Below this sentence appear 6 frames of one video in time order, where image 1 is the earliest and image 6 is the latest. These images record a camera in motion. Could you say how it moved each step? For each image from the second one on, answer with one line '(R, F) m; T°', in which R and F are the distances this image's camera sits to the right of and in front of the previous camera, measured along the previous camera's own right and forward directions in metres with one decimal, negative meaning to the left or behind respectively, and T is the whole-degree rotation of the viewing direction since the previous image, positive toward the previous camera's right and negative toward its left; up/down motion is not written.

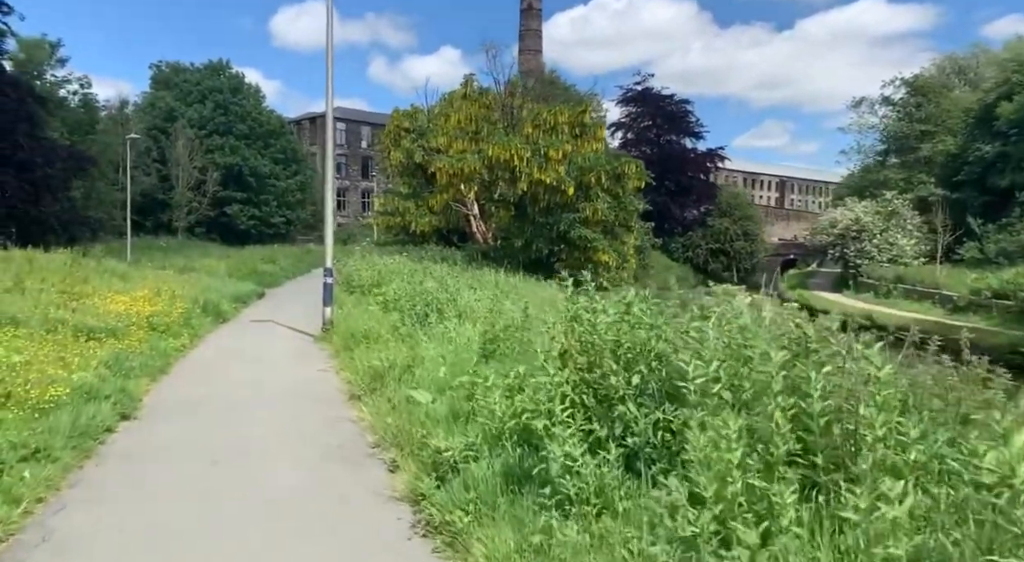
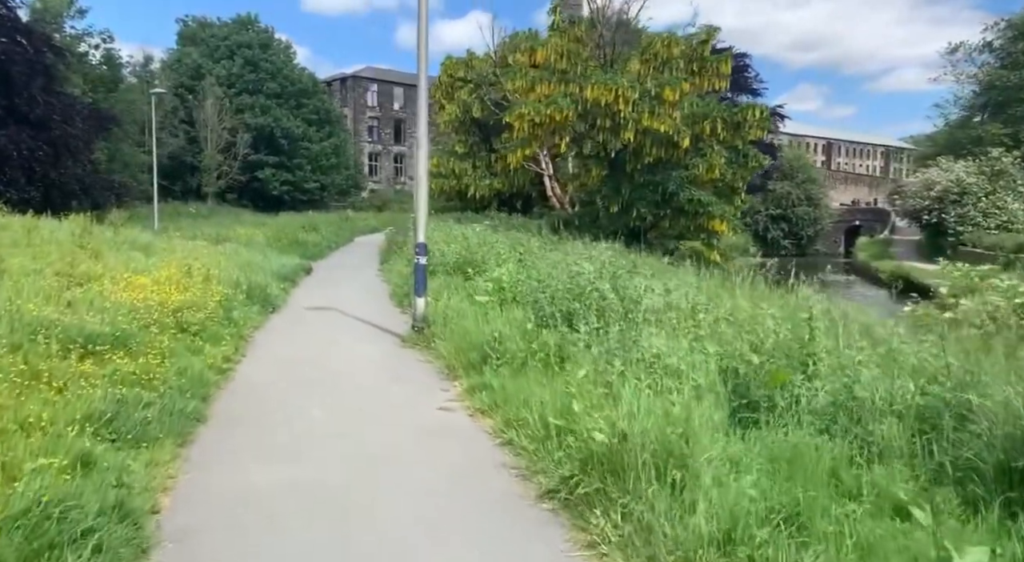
(-1.9, +4.1) m; -2°
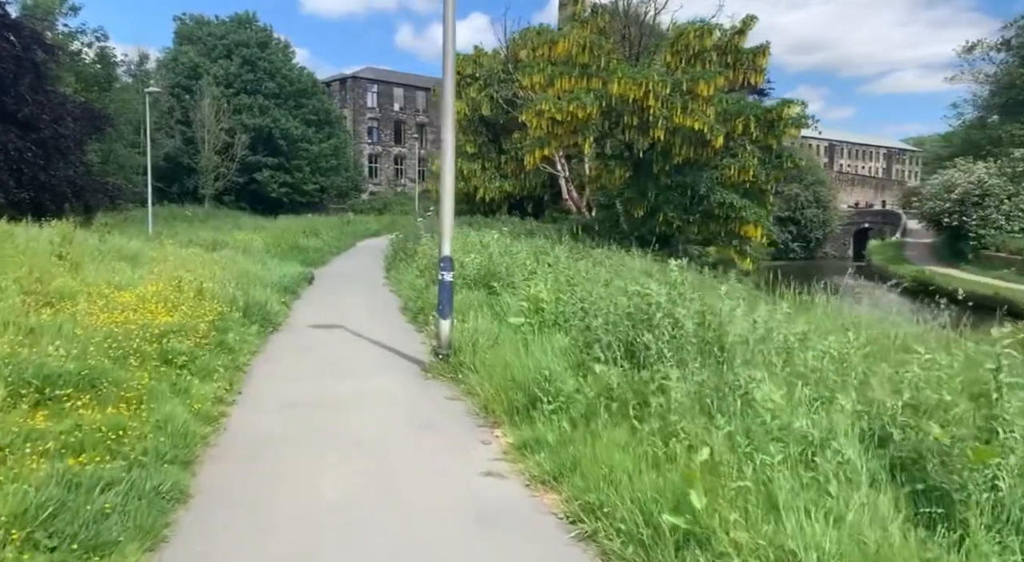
(-0.5, +1.5) m; 0°
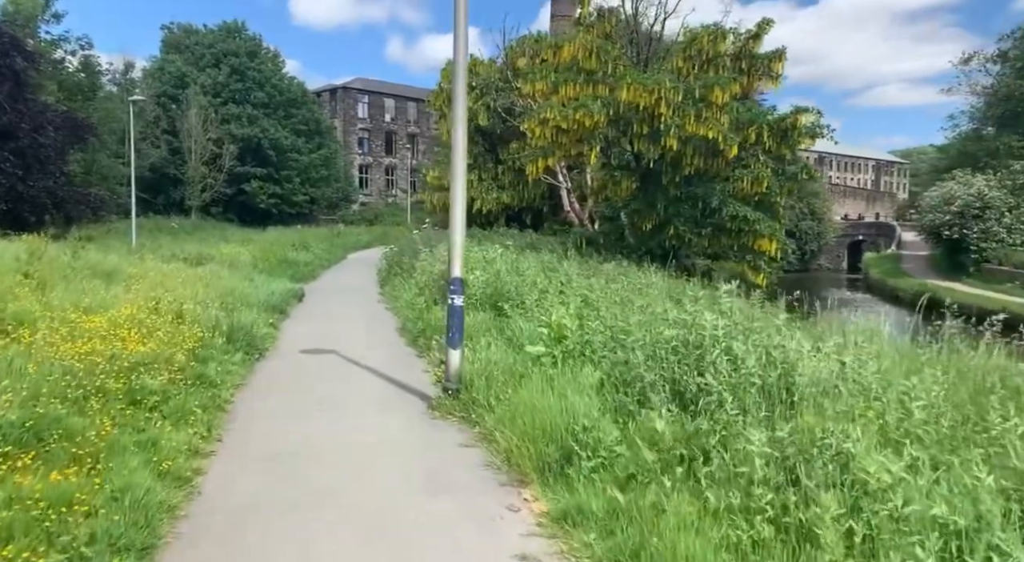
(-0.3, +1.0) m; +1°
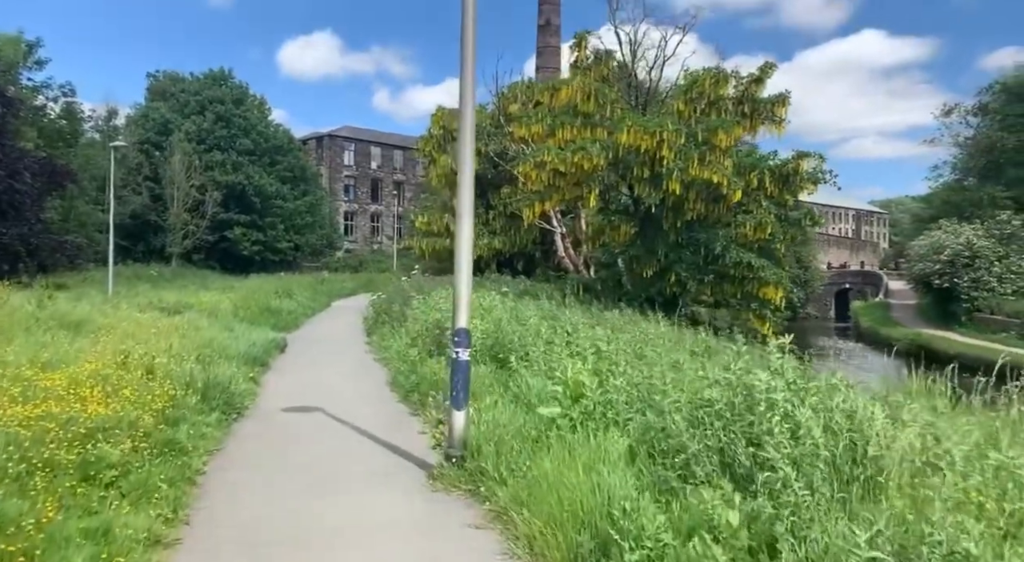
(-0.3, +0.8) m; +1°
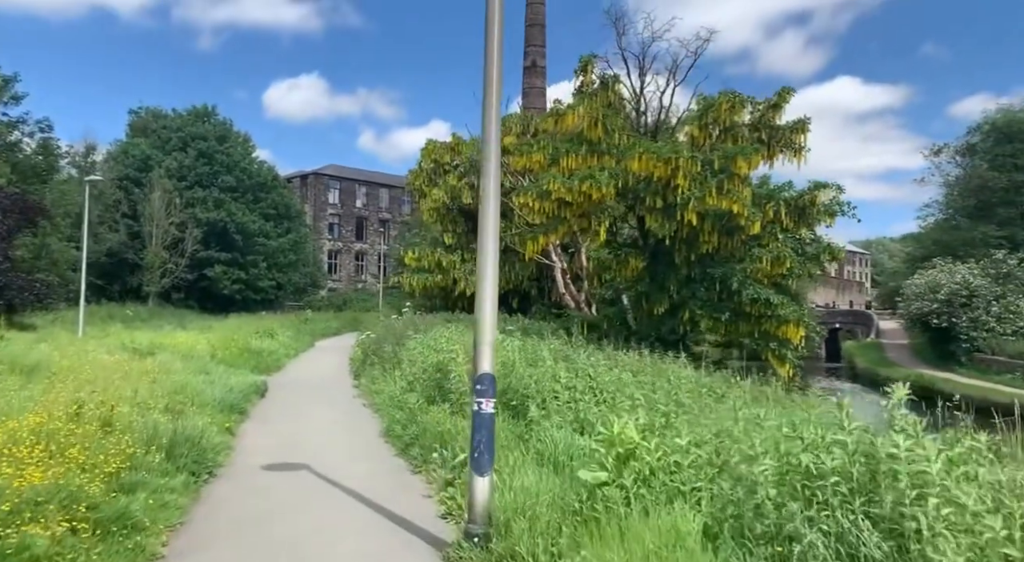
(-0.4, +1.3) m; +1°
